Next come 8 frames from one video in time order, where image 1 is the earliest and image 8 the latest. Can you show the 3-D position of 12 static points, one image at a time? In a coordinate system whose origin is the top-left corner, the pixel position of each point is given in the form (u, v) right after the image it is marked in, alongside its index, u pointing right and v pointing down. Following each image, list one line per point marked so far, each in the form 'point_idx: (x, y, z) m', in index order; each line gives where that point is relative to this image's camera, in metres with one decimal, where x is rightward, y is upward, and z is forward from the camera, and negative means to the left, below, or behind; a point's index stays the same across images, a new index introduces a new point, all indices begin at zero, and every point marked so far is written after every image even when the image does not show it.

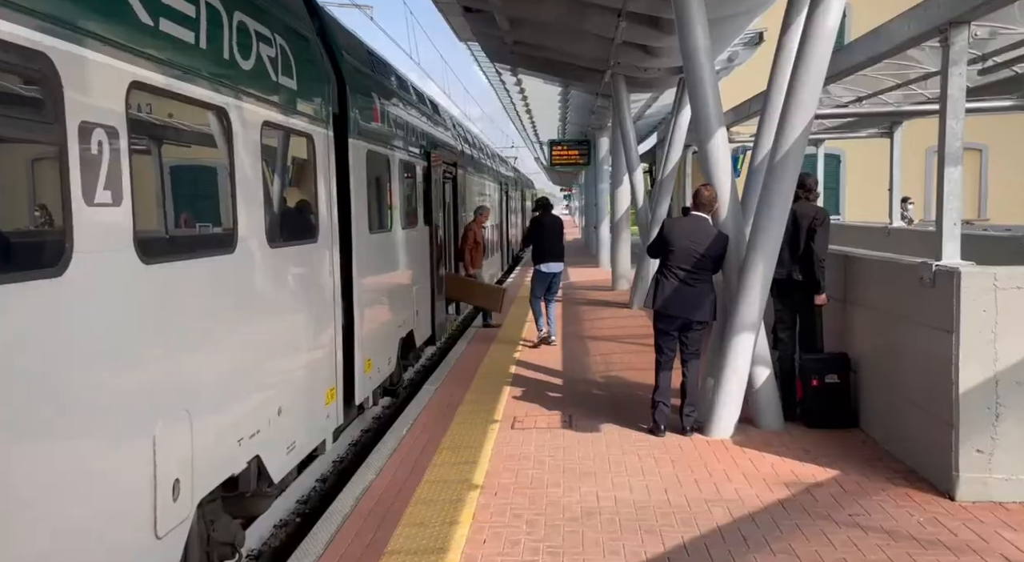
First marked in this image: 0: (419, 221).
0: (-1.0, +0.6, +11.5) m
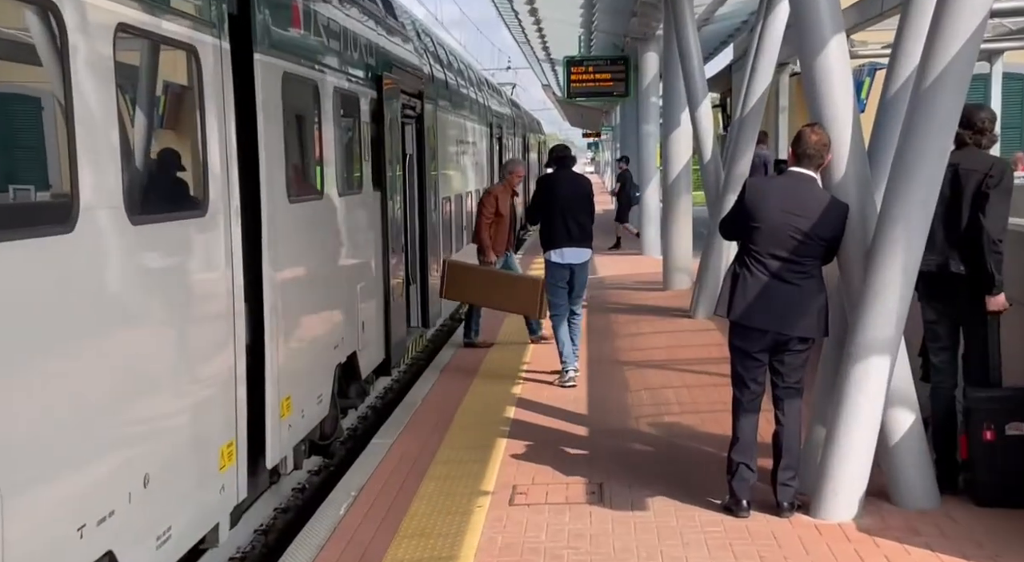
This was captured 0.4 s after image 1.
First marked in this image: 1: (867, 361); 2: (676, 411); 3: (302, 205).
0: (-1.0, +0.7, +8.0) m
1: (+1.7, -0.4, +5.7) m
2: (+1.1, -0.9, +7.9) m
3: (-1.2, +0.4, +6.6) m
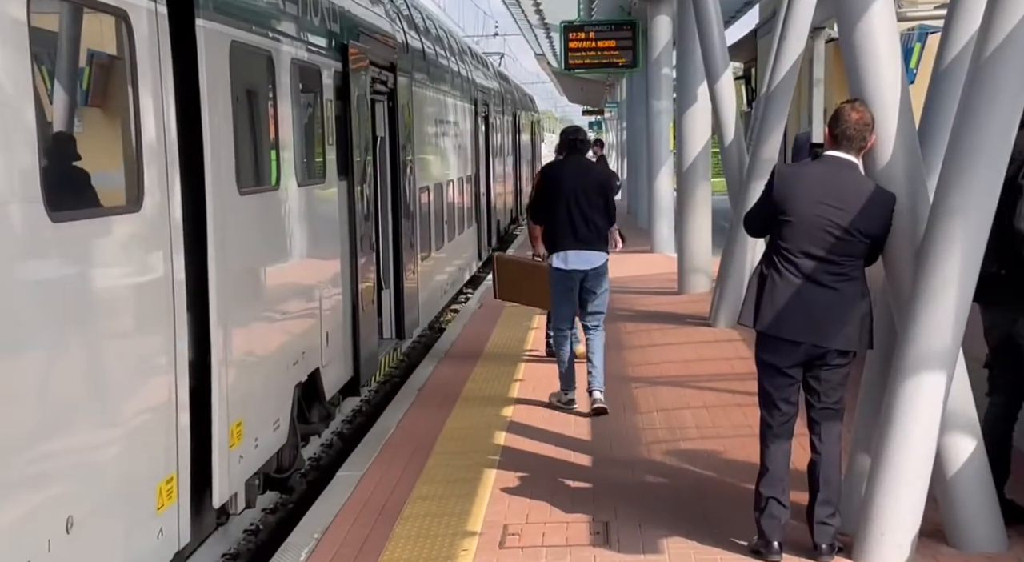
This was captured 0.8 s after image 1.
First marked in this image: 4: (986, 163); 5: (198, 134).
0: (-1.1, +0.6, +7.1) m
1: (+1.6, -0.4, +4.8) m
2: (+1.1, -0.9, +7.0) m
3: (-1.2, +0.4, +5.7) m
4: (+1.9, +0.5, +4.7) m
5: (-1.3, +0.6, +5.0) m
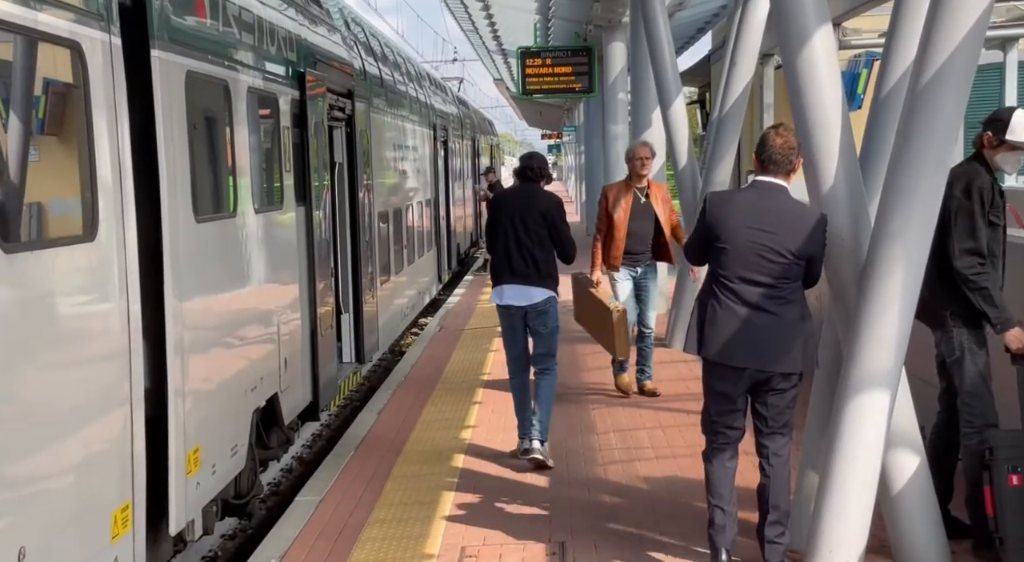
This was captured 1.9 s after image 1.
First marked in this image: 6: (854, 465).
0: (-1.3, +0.5, +7.1) m
1: (+1.4, -0.5, +4.9) m
2: (+0.8, -1.0, +7.1) m
3: (-1.4, +0.3, +5.7) m
4: (+1.7, +0.4, +4.8) m
5: (-1.5, +0.5, +5.0) m
6: (+1.4, -0.8, +4.9) m
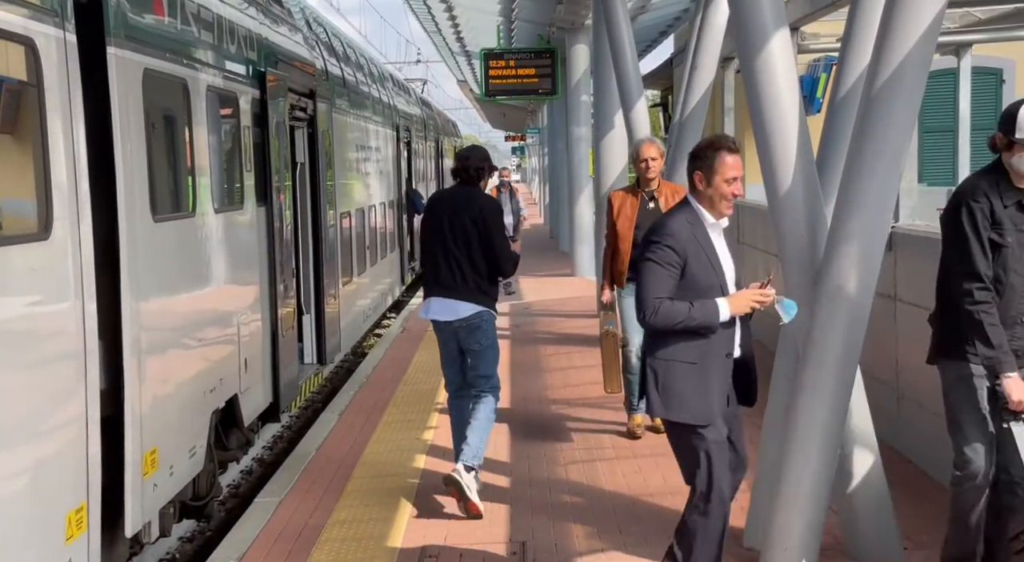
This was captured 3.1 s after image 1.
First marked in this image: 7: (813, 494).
0: (-1.6, +0.5, +7.1) m
1: (+1.3, -0.5, +5.0) m
2: (+0.6, -1.0, +7.1) m
3: (-1.6, +0.3, +5.7) m
4: (+1.5, +0.4, +4.8) m
5: (-1.7, +0.5, +5.0) m
6: (+1.2, -0.8, +5.0) m
7: (+1.3, -0.9, +5.0) m
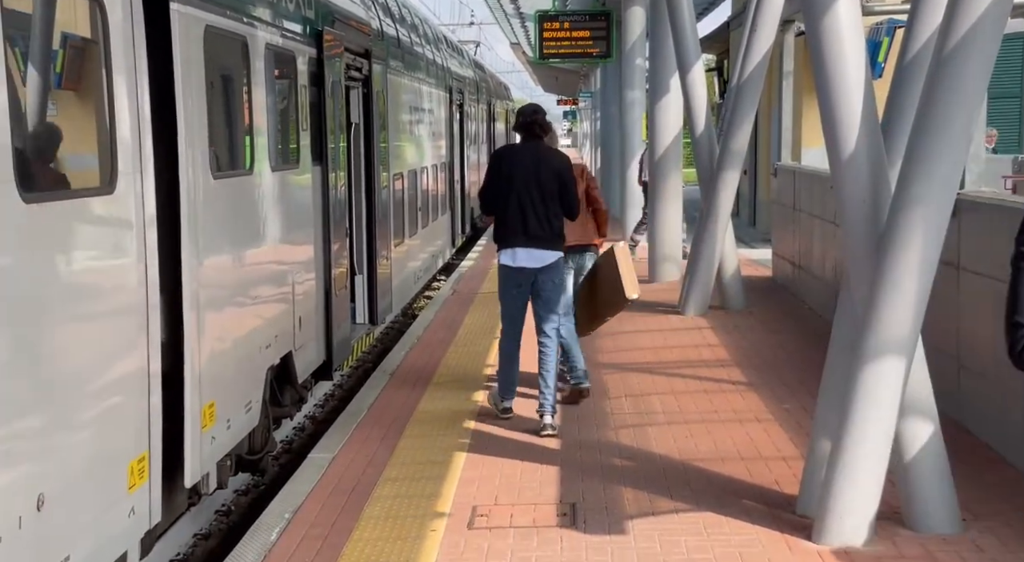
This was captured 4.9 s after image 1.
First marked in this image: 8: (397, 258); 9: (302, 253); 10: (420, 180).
0: (-1.2, +0.7, +7.1) m
1: (+1.5, -0.4, +4.9) m
2: (+0.9, -0.8, +7.1) m
3: (-1.4, +0.5, +5.7) m
4: (+1.7, +0.5, +4.8) m
5: (-1.4, +0.7, +5.0) m
6: (+1.5, -0.6, +4.9) m
7: (+1.5, -0.8, +5.0) m
8: (-1.0, +0.2, +10.0) m
9: (-1.2, +0.2, +7.0) m
10: (-0.9, +1.0, +11.3) m
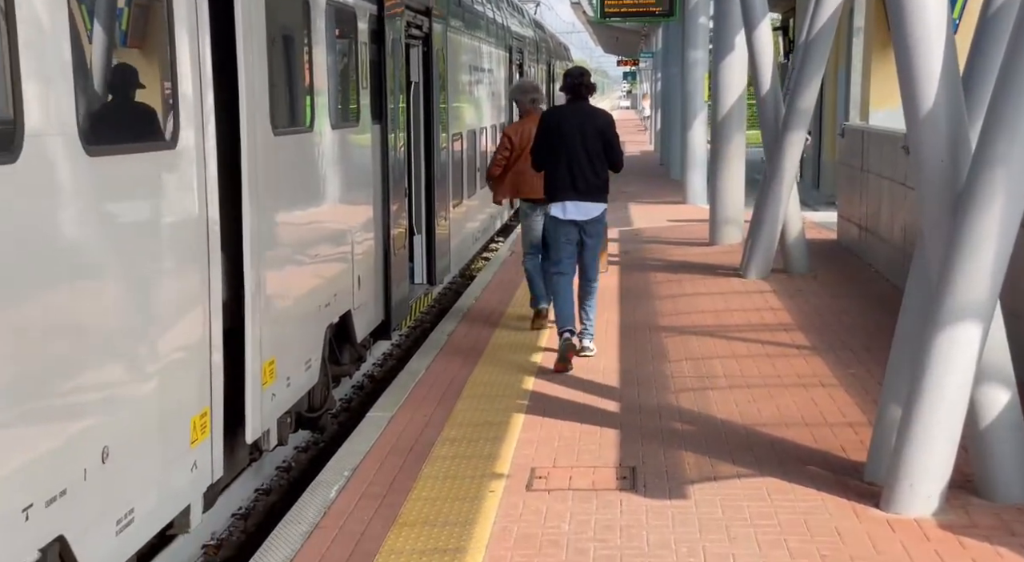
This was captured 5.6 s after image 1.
0: (-0.9, +1.0, +7.1) m
1: (+1.8, -0.2, +4.8) m
2: (+1.2, -0.6, +7.0) m
3: (-1.1, +0.7, +5.7) m
4: (+2.0, +0.6, +4.6) m
5: (-1.2, +0.9, +5.0) m
6: (+1.7, -0.5, +4.8) m
7: (+1.7, -0.6, +4.8) m
8: (-0.5, +0.5, +9.9) m
9: (-0.9, +0.4, +7.0) m
10: (-0.3, +1.3, +11.3) m
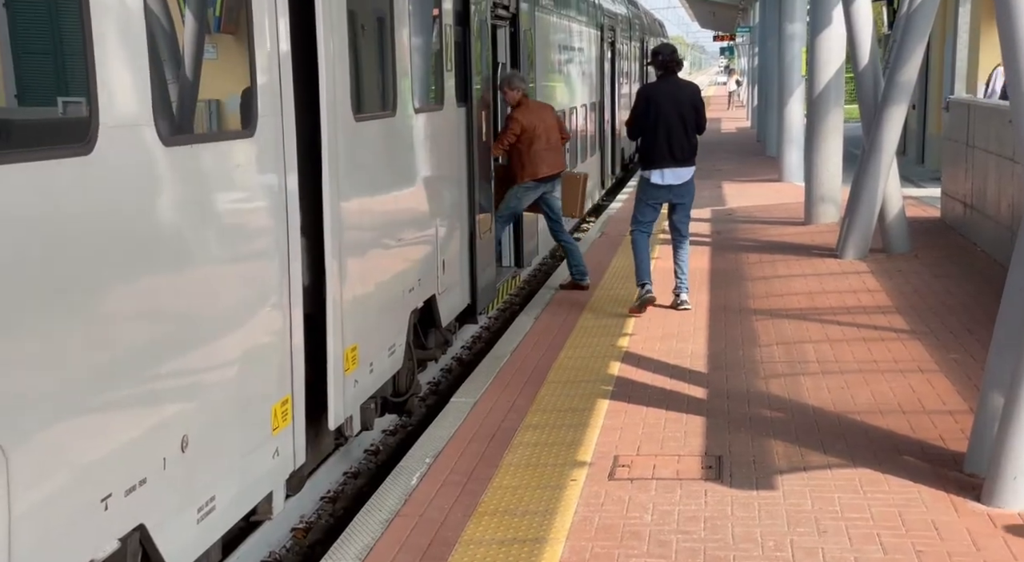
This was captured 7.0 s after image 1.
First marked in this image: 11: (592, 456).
0: (-0.4, +1.1, +7.0) m
1: (+2.1, -0.1, +4.5) m
2: (+1.7, -0.5, +6.8) m
3: (-0.7, +0.8, +5.7) m
4: (+2.3, +0.7, +4.3) m
5: (-0.8, +0.9, +5.0) m
6: (+2.0, -0.4, +4.6) m
7: (+2.0, -0.6, +4.6) m
8: (+0.3, +0.7, +9.8) m
9: (-0.4, +0.5, +6.9) m
10: (+0.5, +1.5, +11.1) m
11: (+0.4, -0.8, +5.5) m
